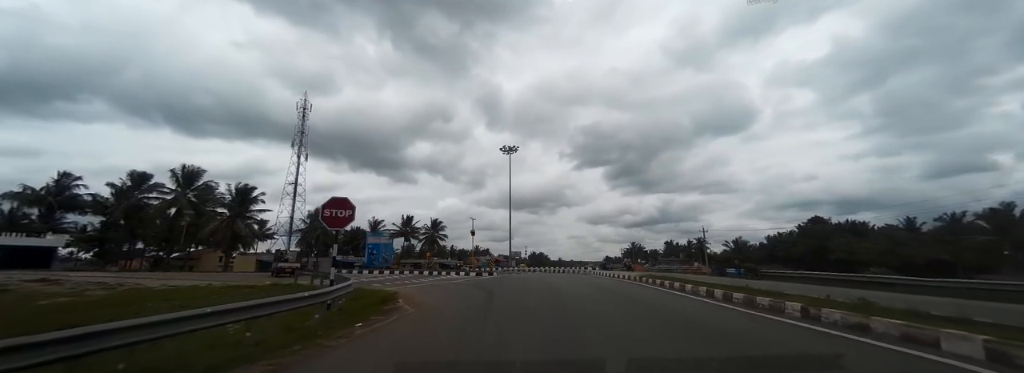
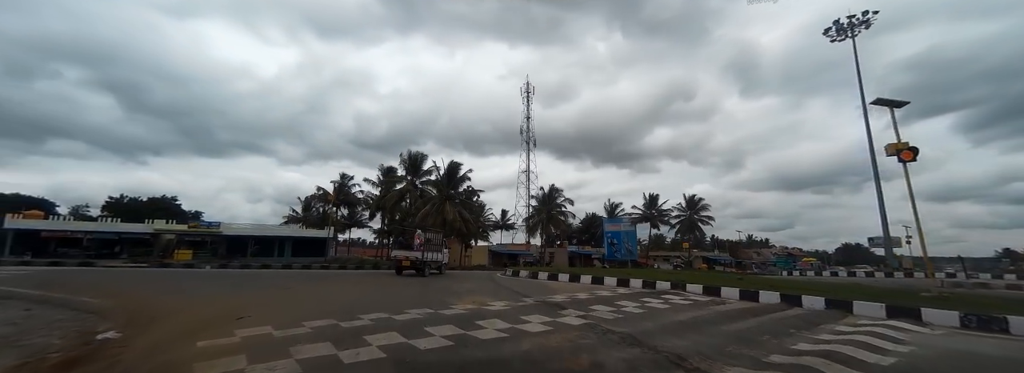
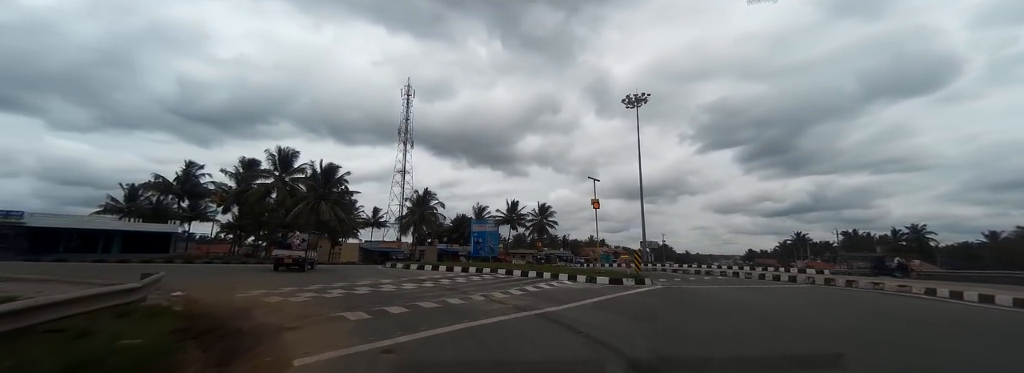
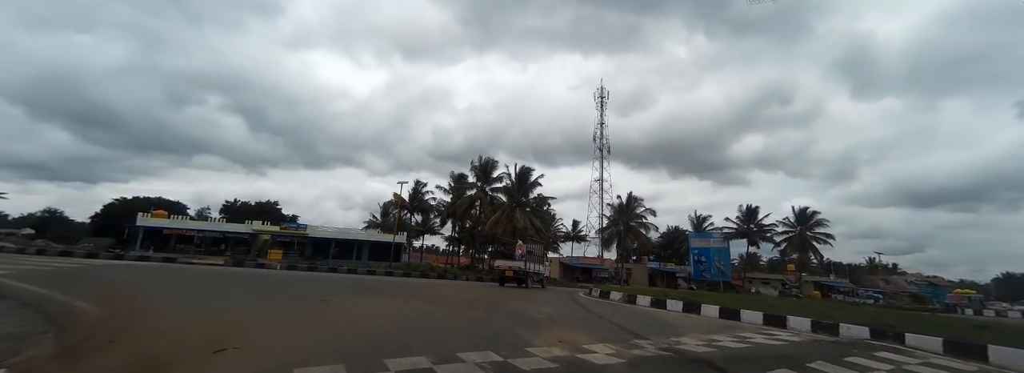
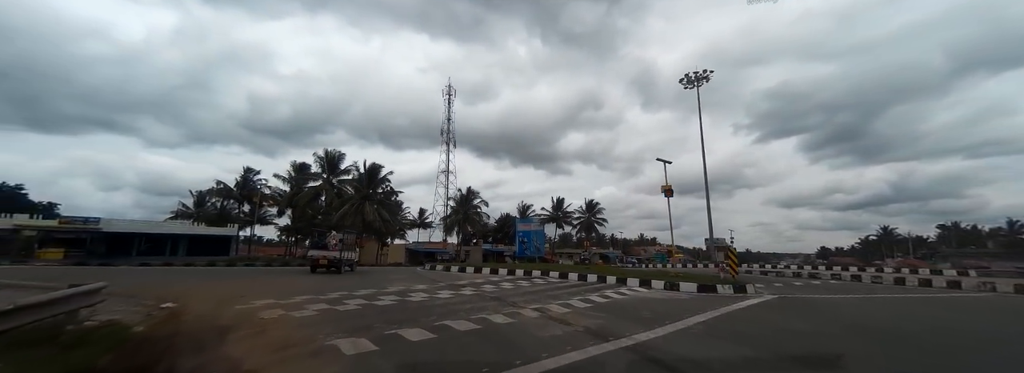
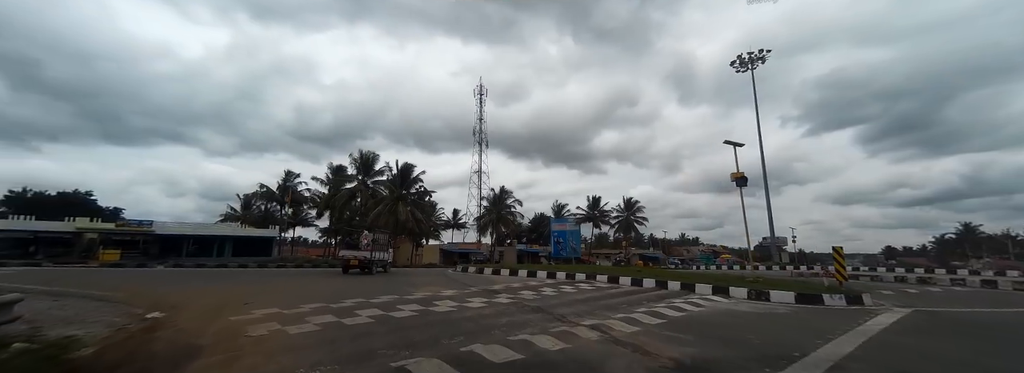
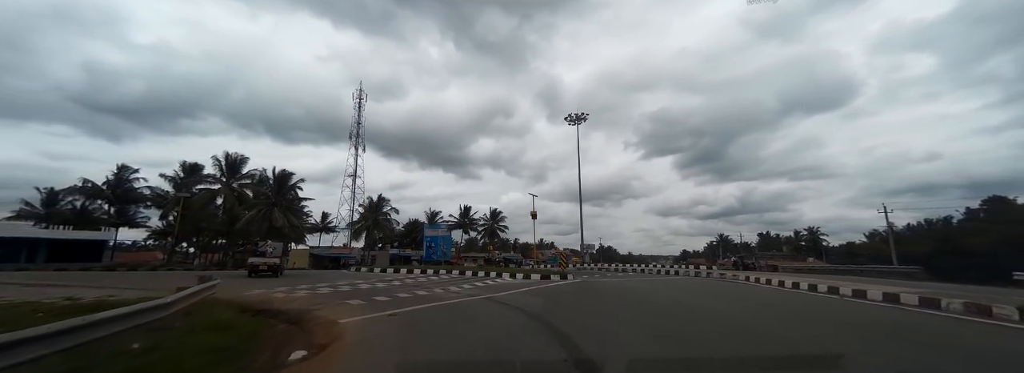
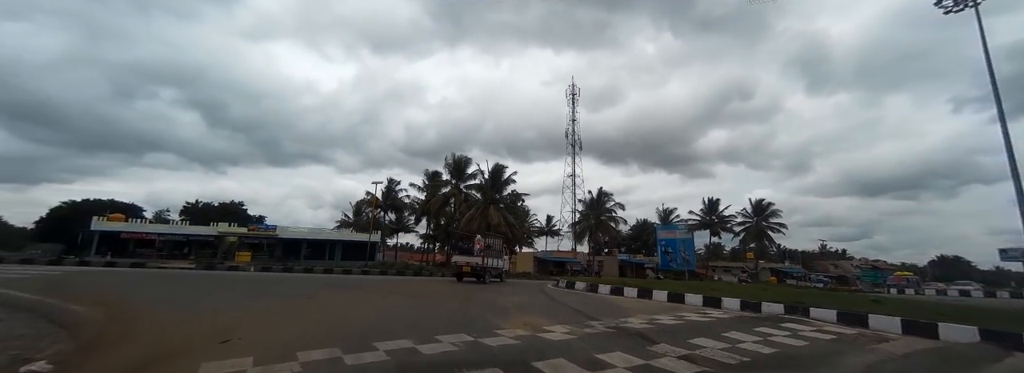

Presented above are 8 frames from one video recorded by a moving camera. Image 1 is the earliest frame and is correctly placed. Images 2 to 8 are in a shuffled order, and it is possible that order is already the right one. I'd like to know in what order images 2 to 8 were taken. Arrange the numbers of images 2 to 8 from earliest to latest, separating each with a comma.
7, 3, 5, 6, 2, 8, 4
